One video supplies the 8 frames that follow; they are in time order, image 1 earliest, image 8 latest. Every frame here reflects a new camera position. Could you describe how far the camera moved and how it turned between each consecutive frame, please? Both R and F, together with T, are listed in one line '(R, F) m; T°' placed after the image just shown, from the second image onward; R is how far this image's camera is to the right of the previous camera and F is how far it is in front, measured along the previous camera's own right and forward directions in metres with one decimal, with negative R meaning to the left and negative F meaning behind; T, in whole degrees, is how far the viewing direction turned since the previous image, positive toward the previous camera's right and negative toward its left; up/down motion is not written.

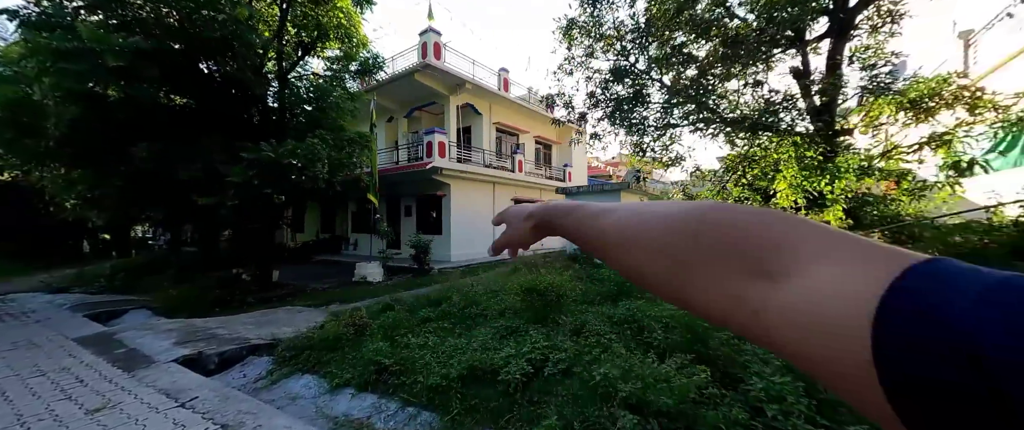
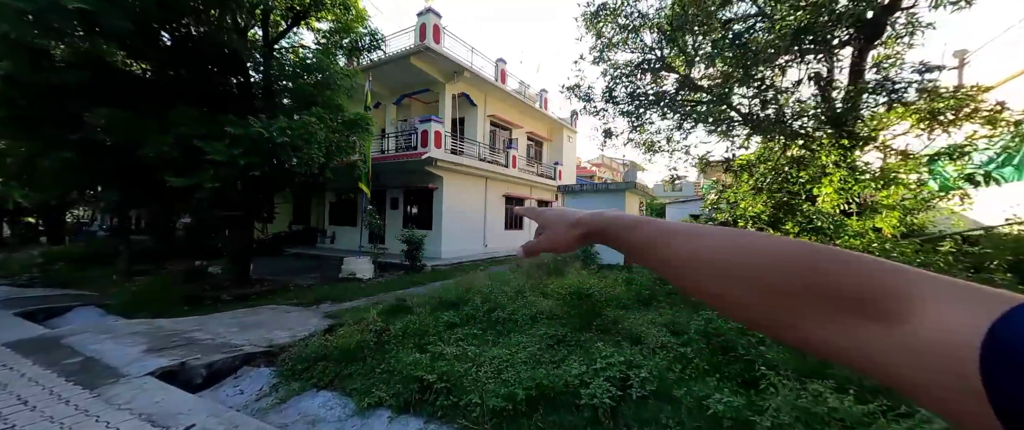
(-0.7, +0.4) m; +5°
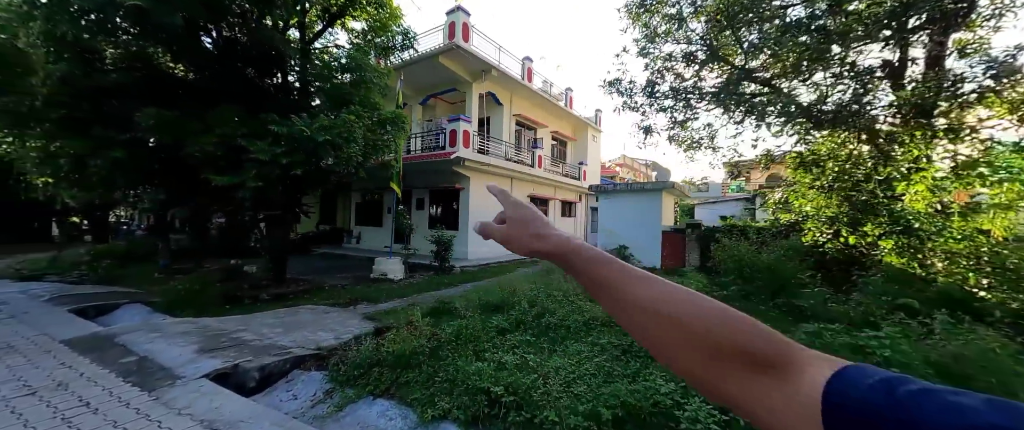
(-0.4, +0.2) m; -3°
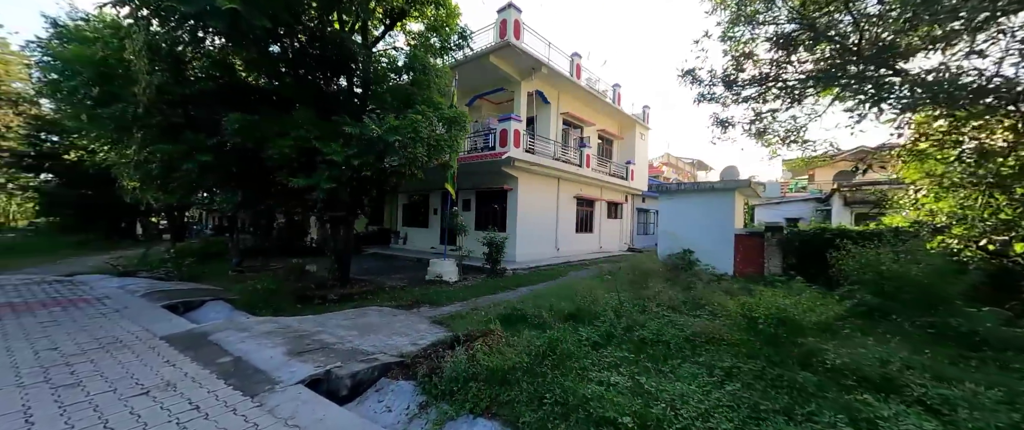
(-0.5, +0.2) m; -5°
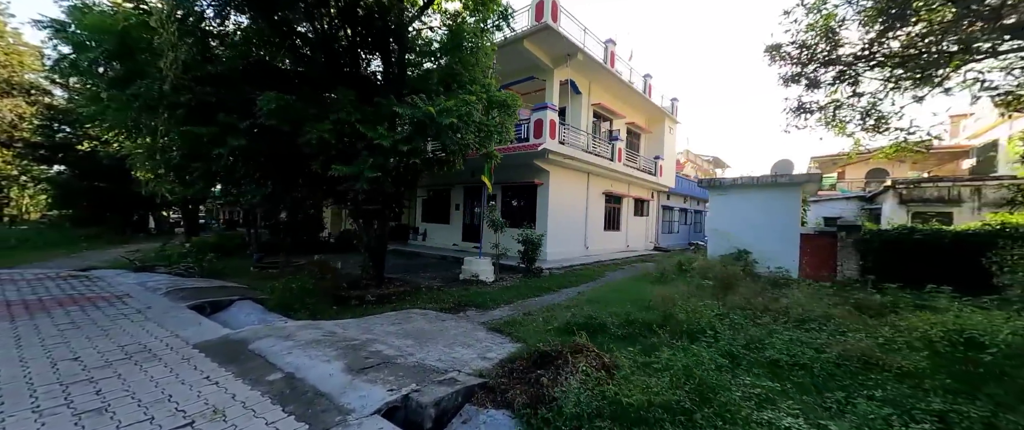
(-0.8, +0.5) m; -1°
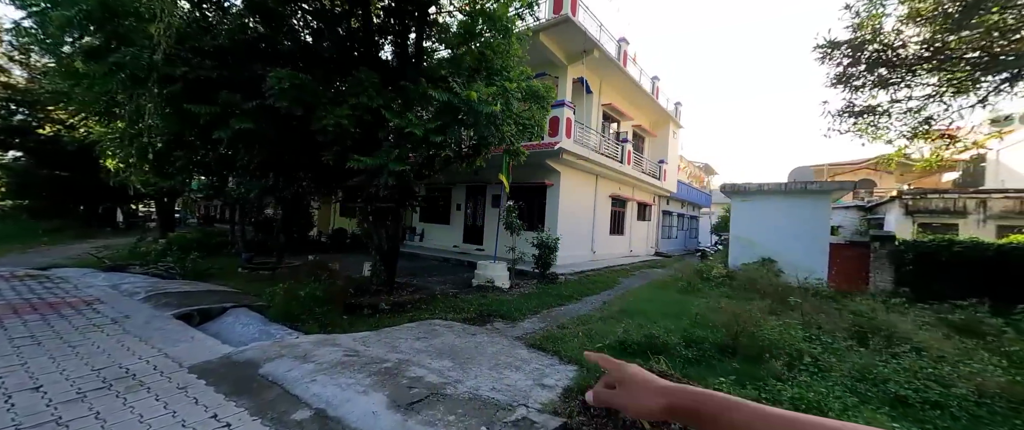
(-0.7, +0.5) m; +3°
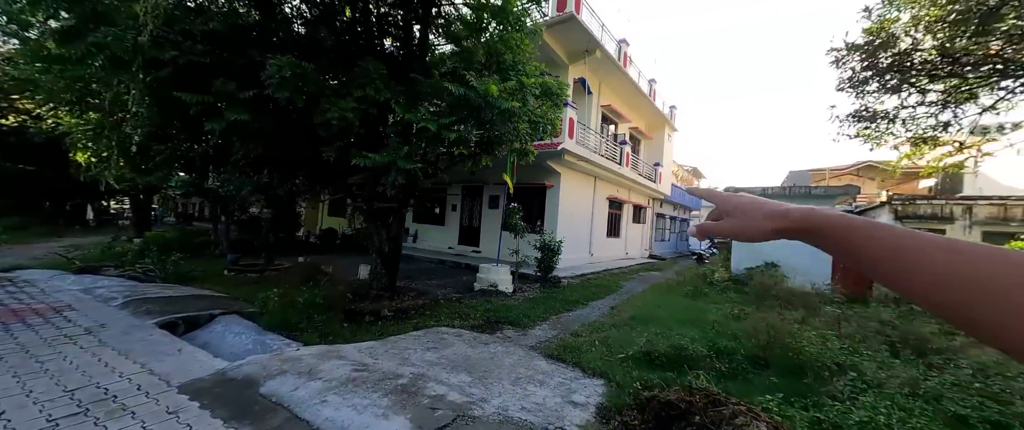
(-0.3, +0.2) m; +2°
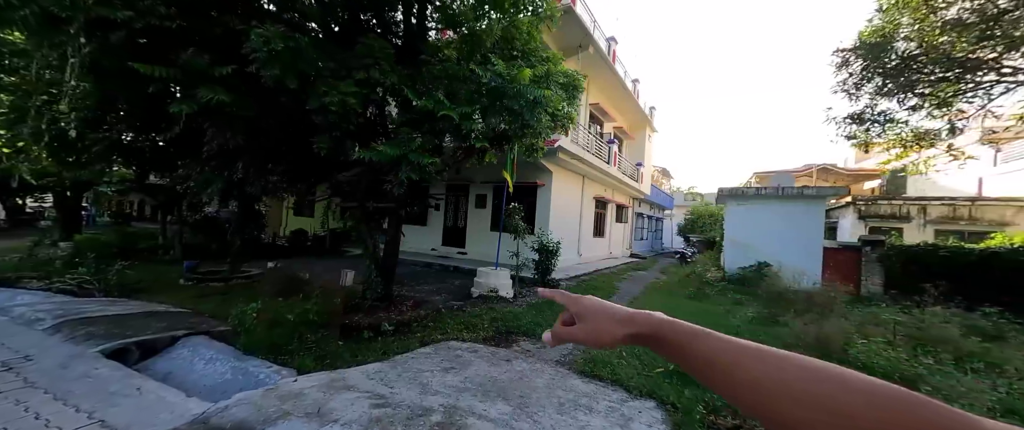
(-0.6, +0.4) m; +5°
